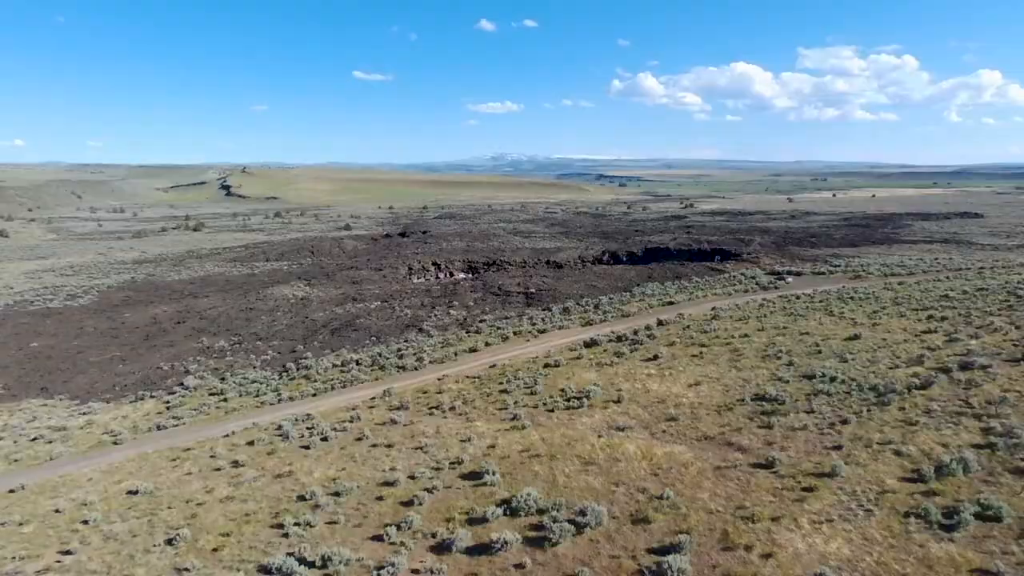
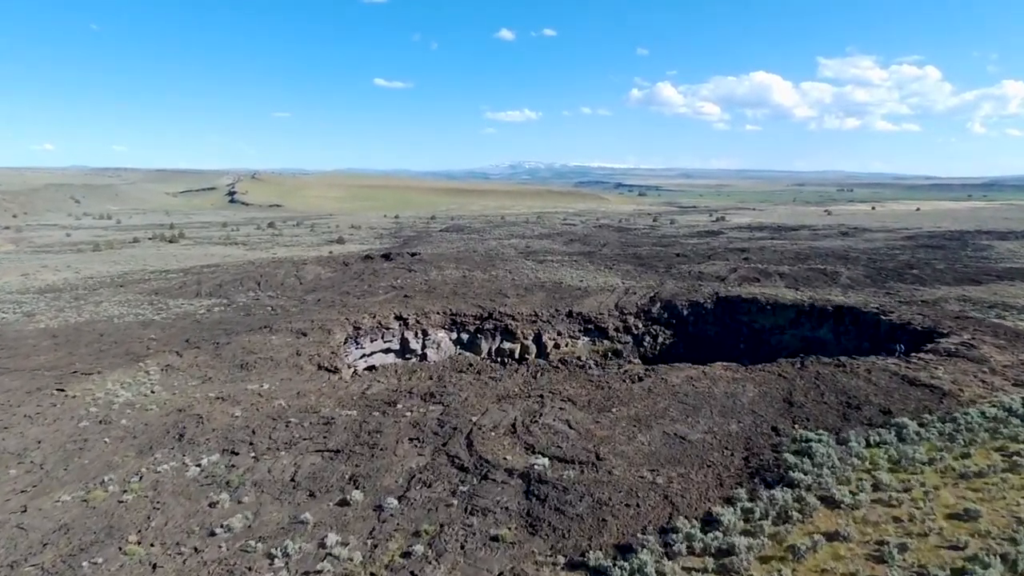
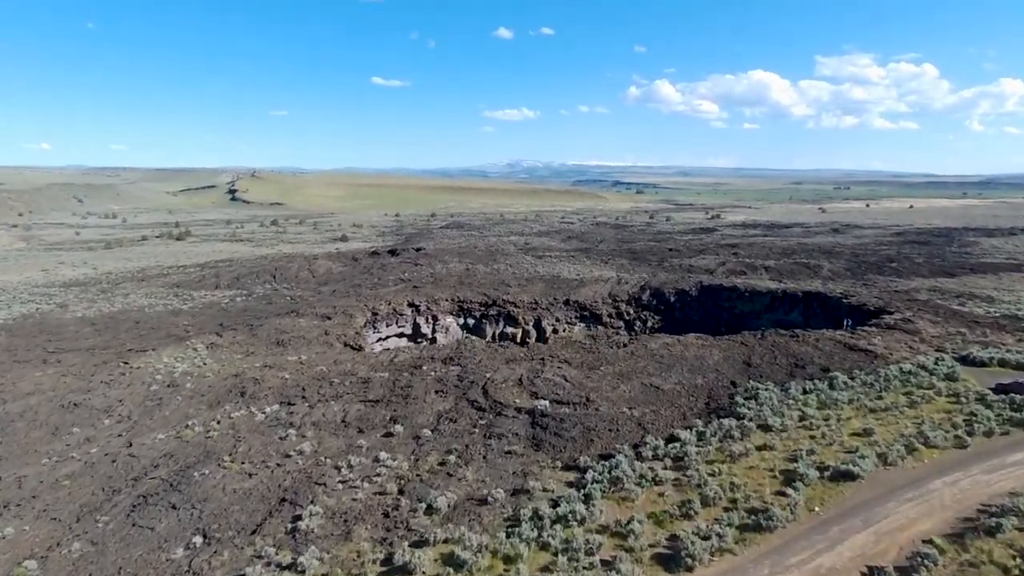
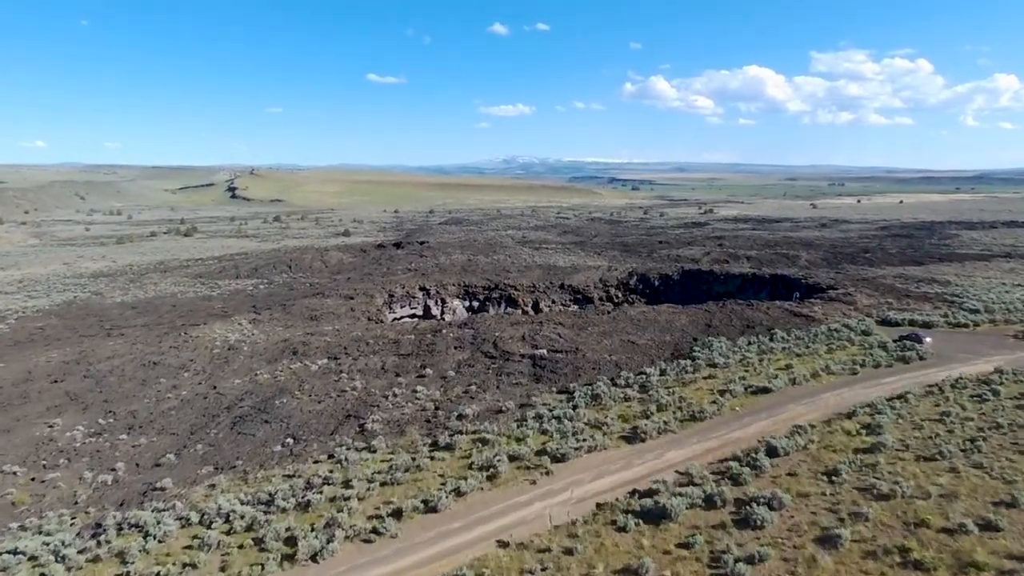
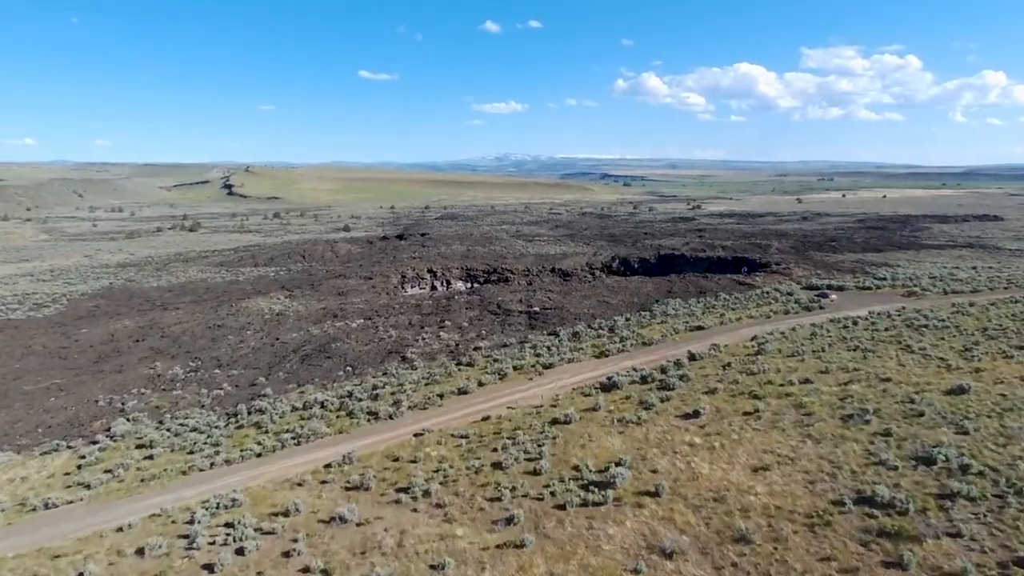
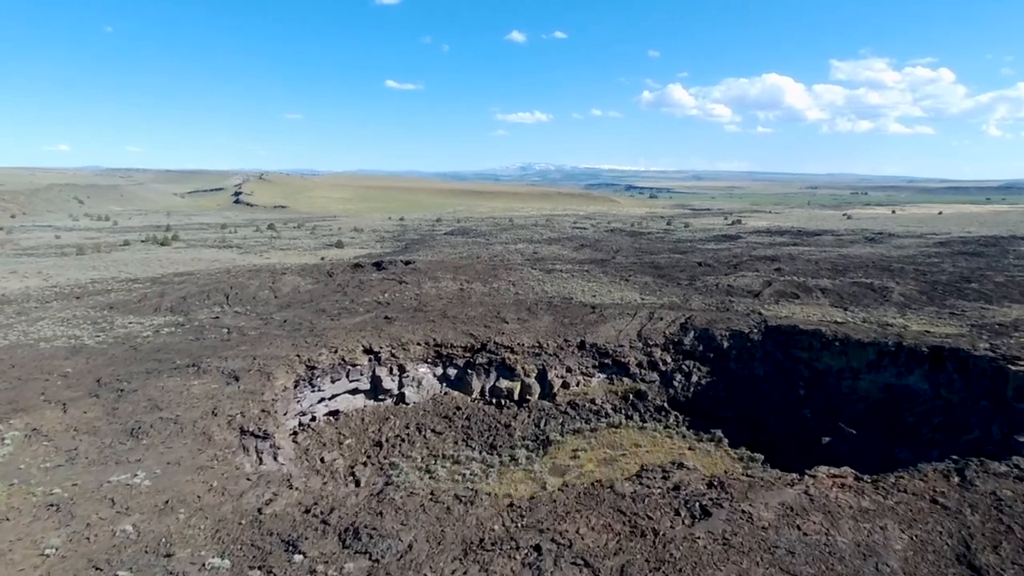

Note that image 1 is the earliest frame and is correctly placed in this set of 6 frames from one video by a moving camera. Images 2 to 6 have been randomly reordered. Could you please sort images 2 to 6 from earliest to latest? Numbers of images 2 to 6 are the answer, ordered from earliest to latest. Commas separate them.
5, 4, 3, 2, 6
